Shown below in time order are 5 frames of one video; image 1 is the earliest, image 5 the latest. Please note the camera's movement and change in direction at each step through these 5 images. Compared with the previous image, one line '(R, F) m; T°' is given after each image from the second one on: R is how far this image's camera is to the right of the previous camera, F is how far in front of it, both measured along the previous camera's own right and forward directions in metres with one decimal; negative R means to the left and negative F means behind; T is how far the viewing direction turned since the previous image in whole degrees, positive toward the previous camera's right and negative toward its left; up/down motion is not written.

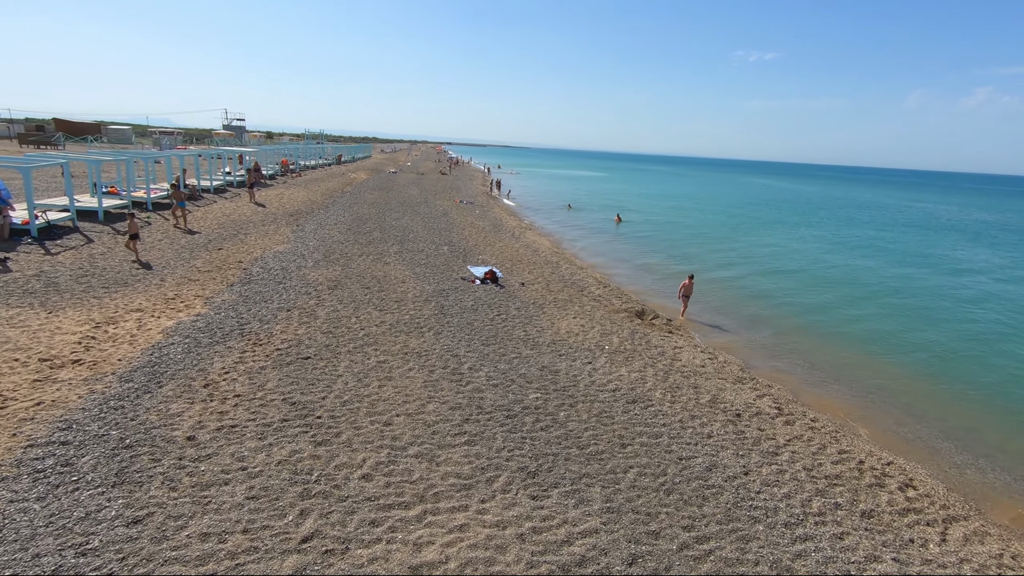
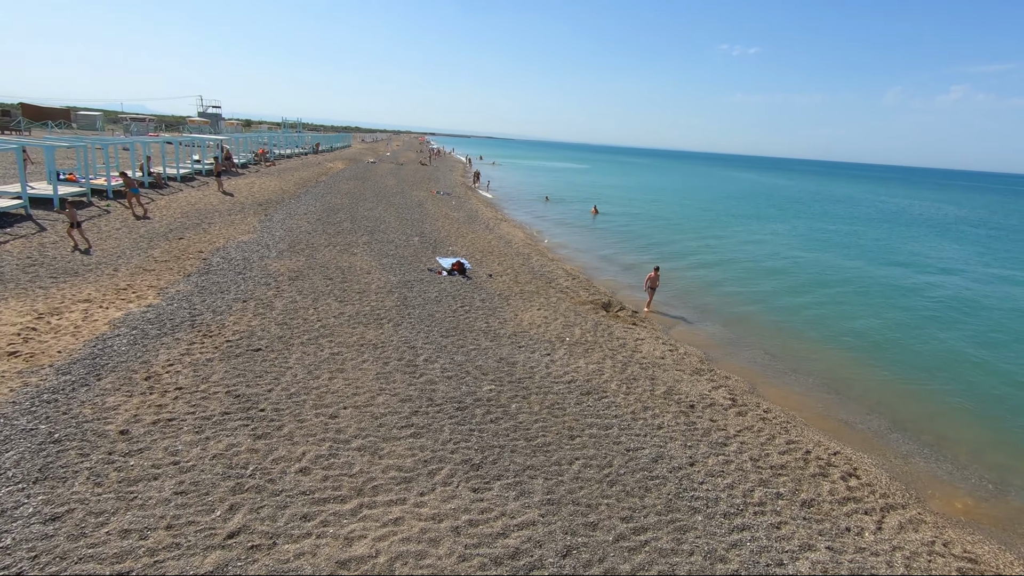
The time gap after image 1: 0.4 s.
(+0.5, +0.1) m; +2°
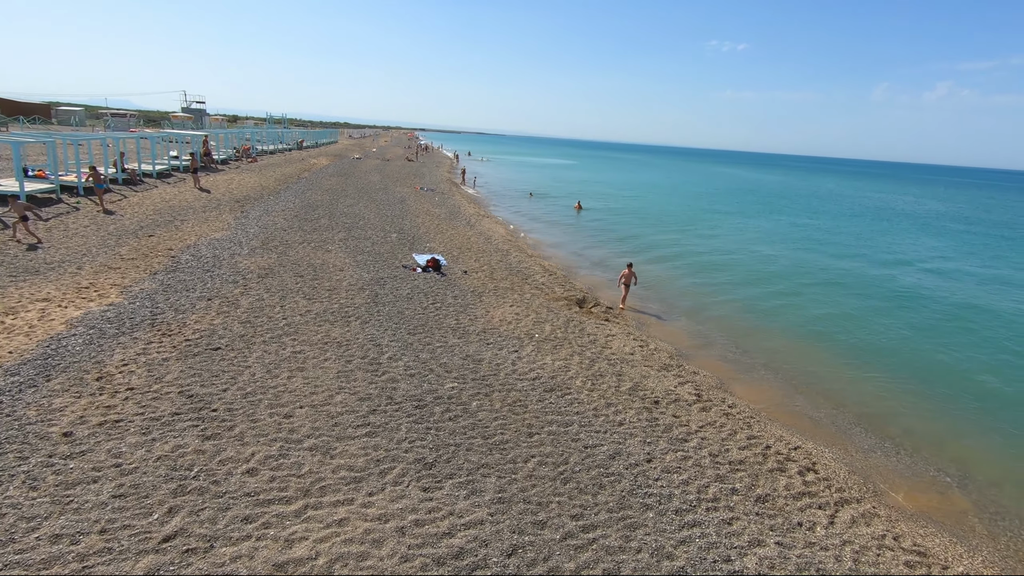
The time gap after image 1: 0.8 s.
(+0.5, +0.1) m; +1°
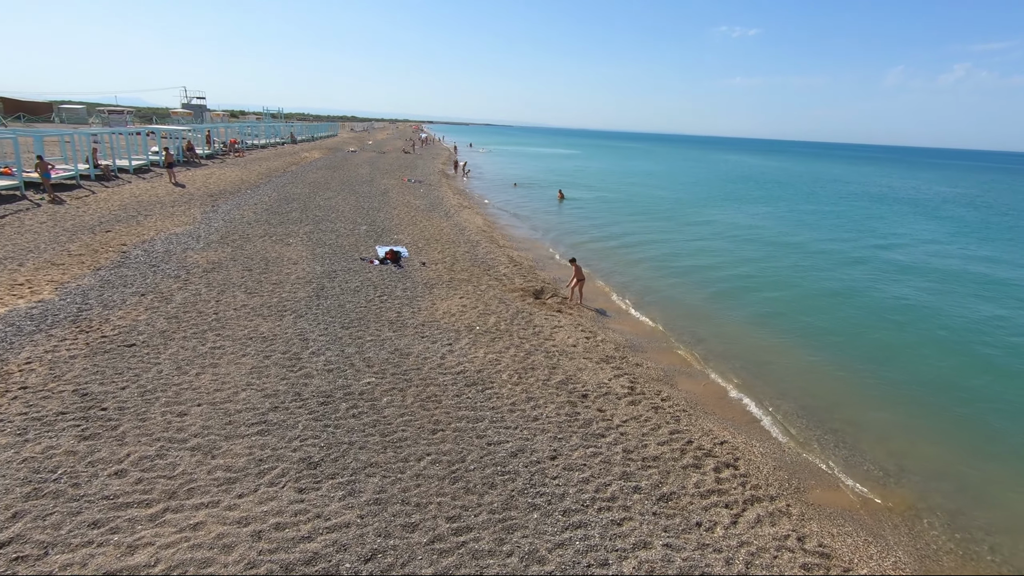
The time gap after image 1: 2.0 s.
(+1.5, +0.3) m; -1°
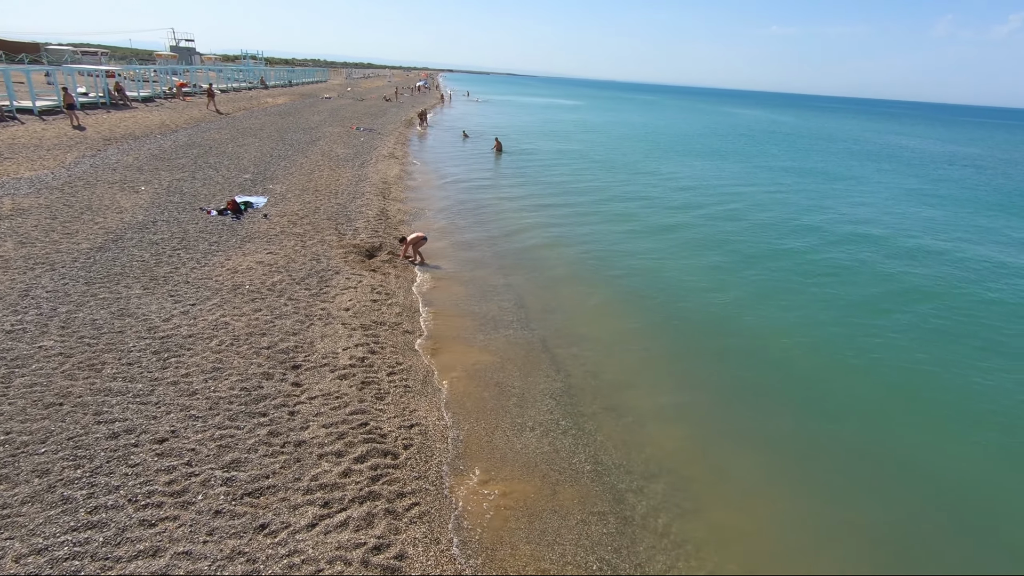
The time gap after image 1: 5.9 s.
(+4.6, +1.1) m; -2°
